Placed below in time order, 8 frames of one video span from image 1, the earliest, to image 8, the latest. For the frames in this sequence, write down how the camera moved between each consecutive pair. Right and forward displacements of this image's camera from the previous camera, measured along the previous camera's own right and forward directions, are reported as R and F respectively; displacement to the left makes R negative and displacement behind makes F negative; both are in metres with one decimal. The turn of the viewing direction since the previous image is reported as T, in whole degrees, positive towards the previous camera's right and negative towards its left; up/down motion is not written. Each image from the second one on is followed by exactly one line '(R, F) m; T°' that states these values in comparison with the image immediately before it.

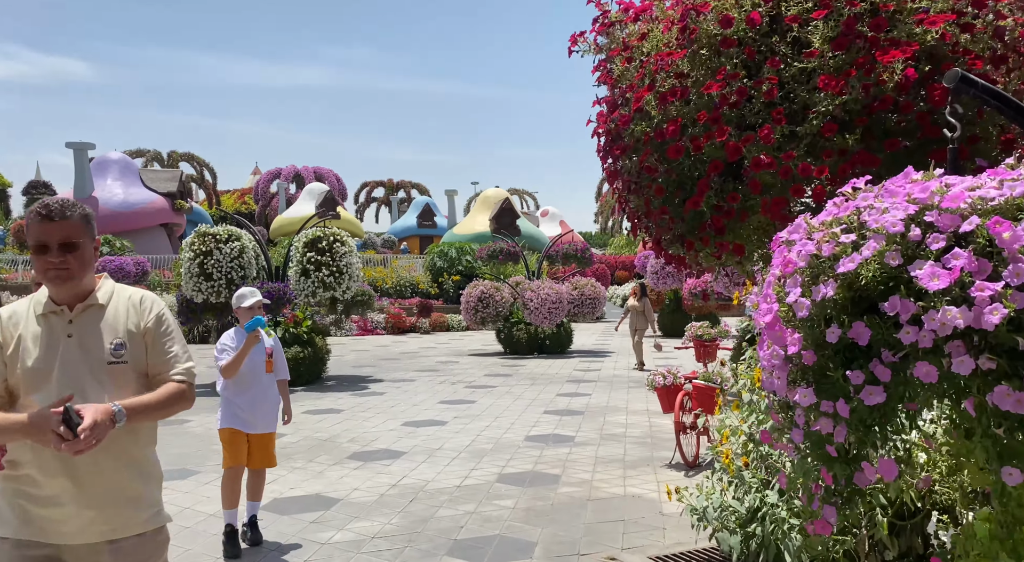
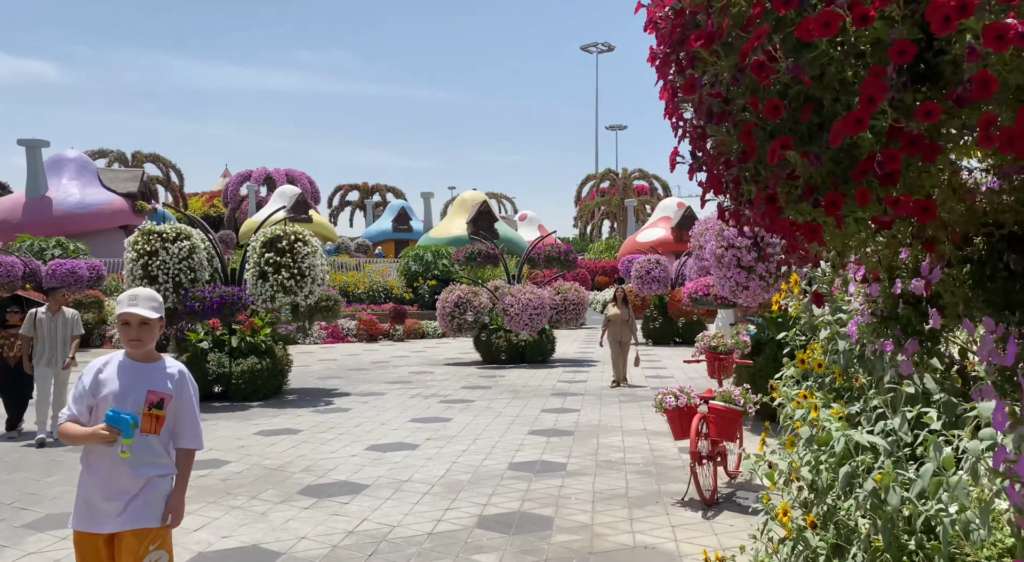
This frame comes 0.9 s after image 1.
(0.0, +0.8) m; +2°
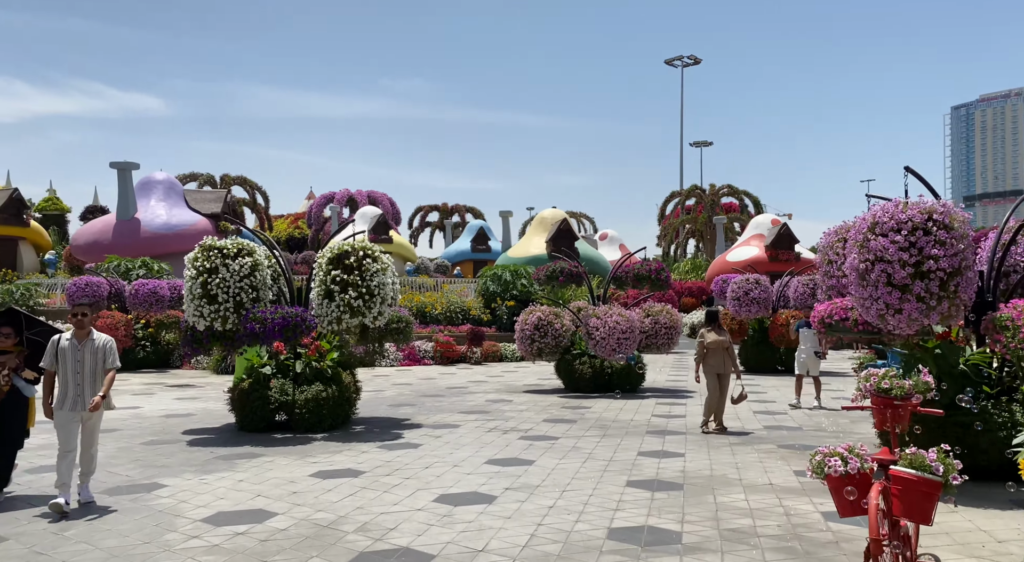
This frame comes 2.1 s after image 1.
(-0.1, +0.9) m; -5°
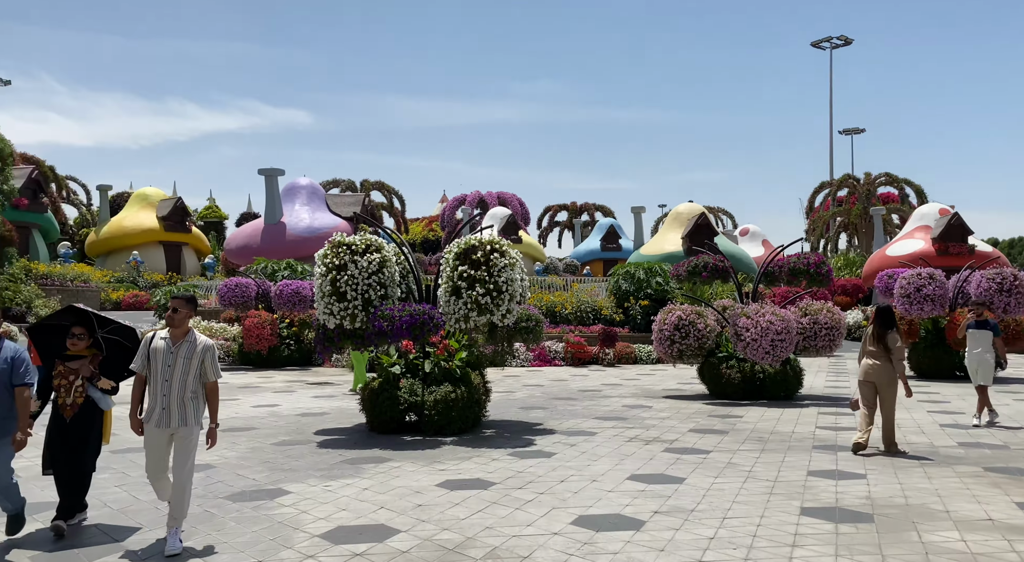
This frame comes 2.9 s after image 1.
(-0.1, +0.6) m; -9°
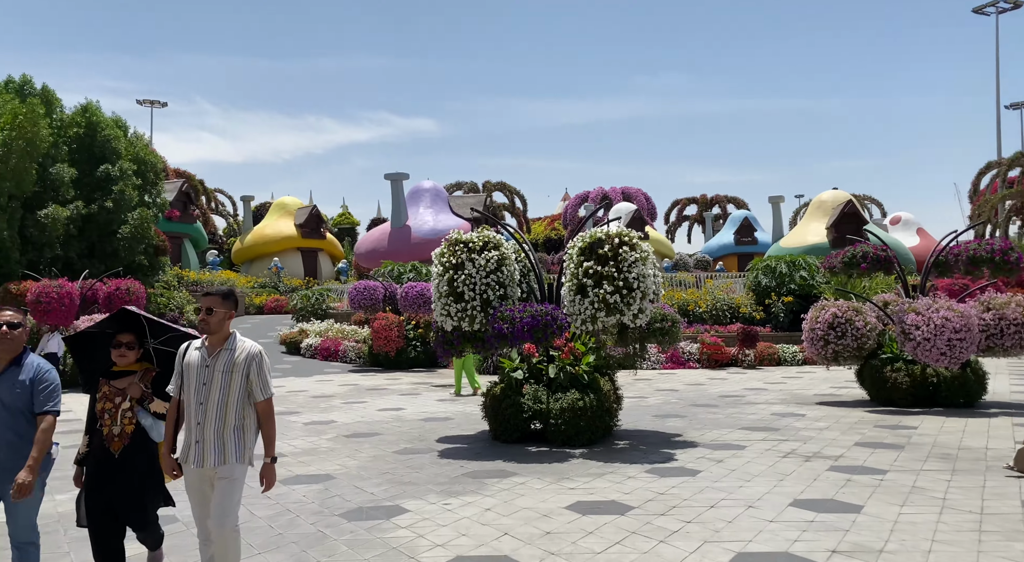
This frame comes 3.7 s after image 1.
(-0.1, +0.6) m; -9°
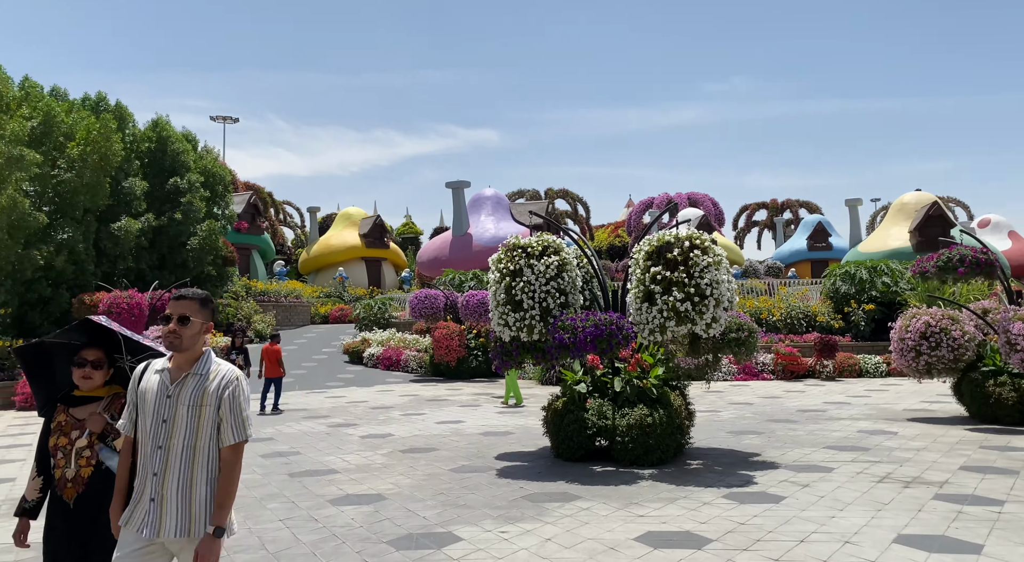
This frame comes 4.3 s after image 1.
(0.0, +0.5) m; -4°
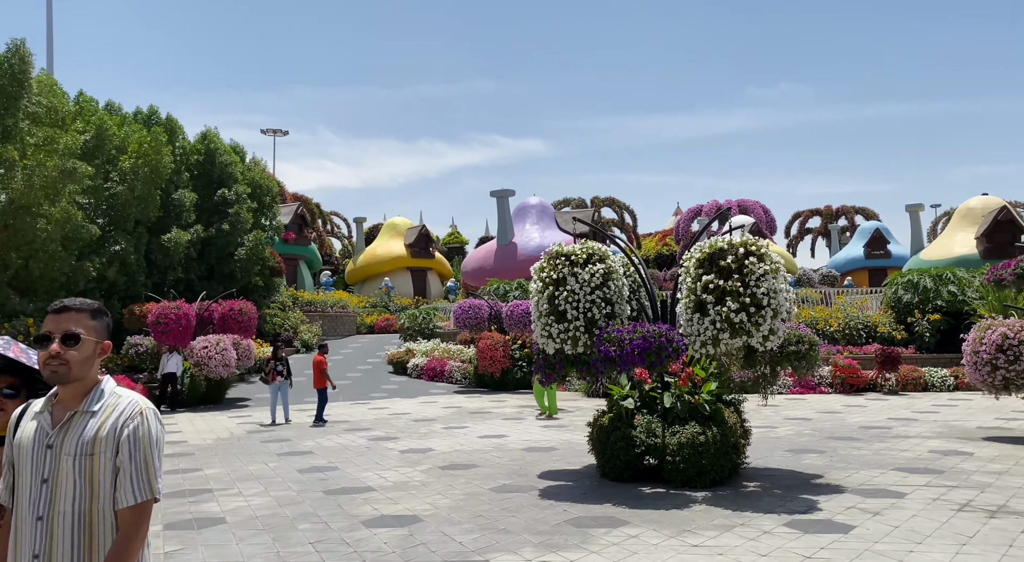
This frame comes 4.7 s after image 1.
(0.0, +0.4) m; -3°
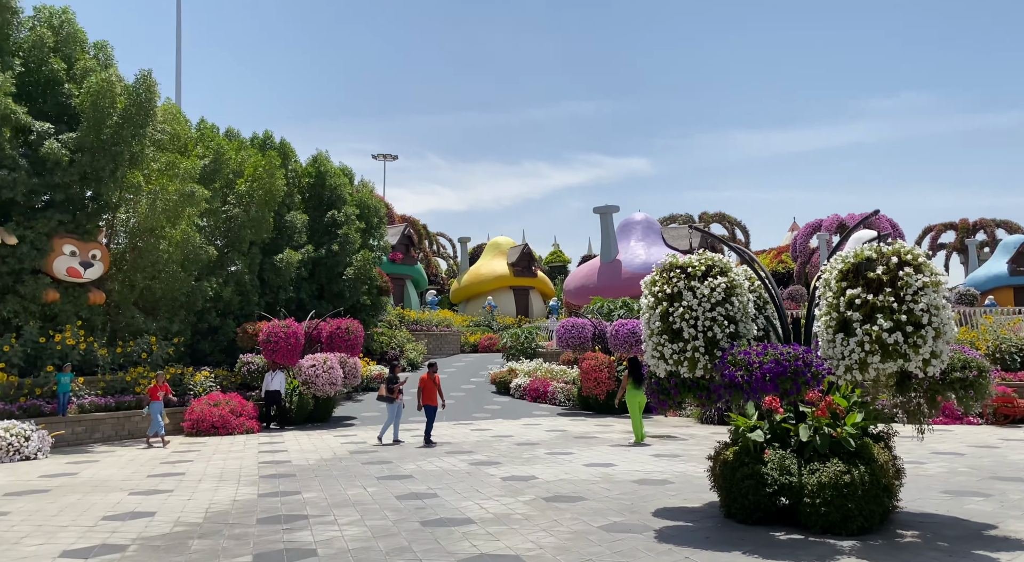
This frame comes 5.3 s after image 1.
(-0.1, +0.6) m; -7°
